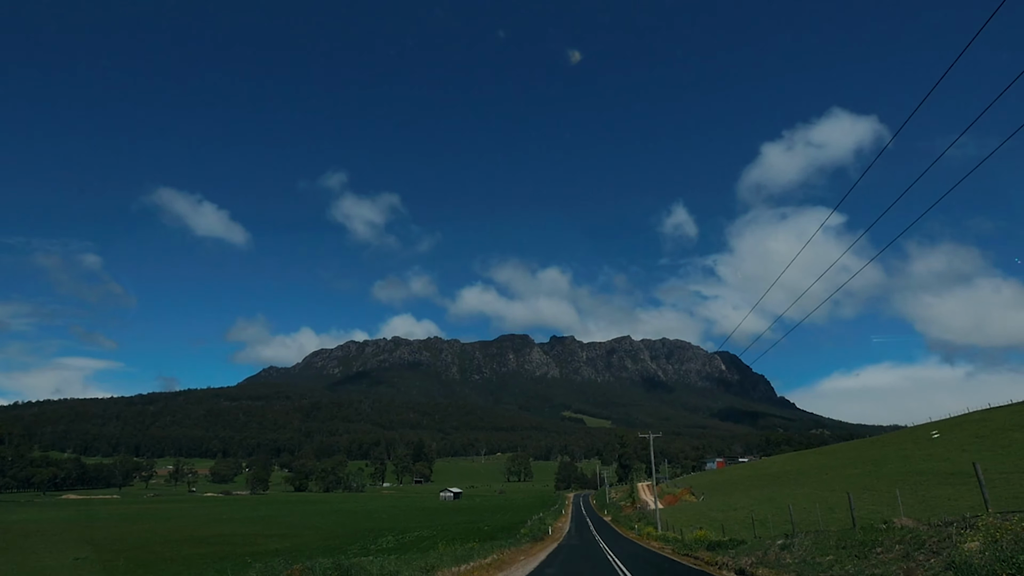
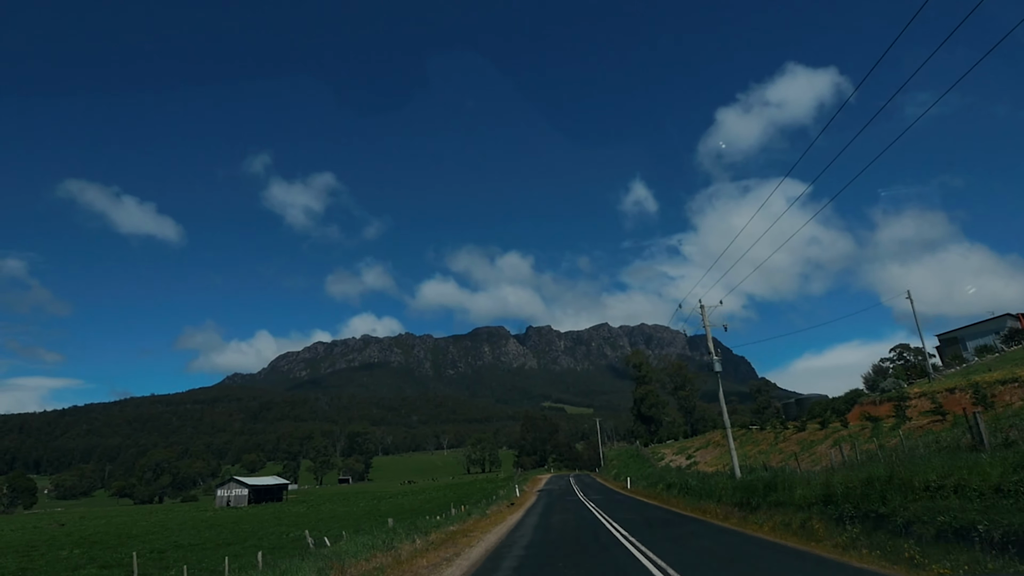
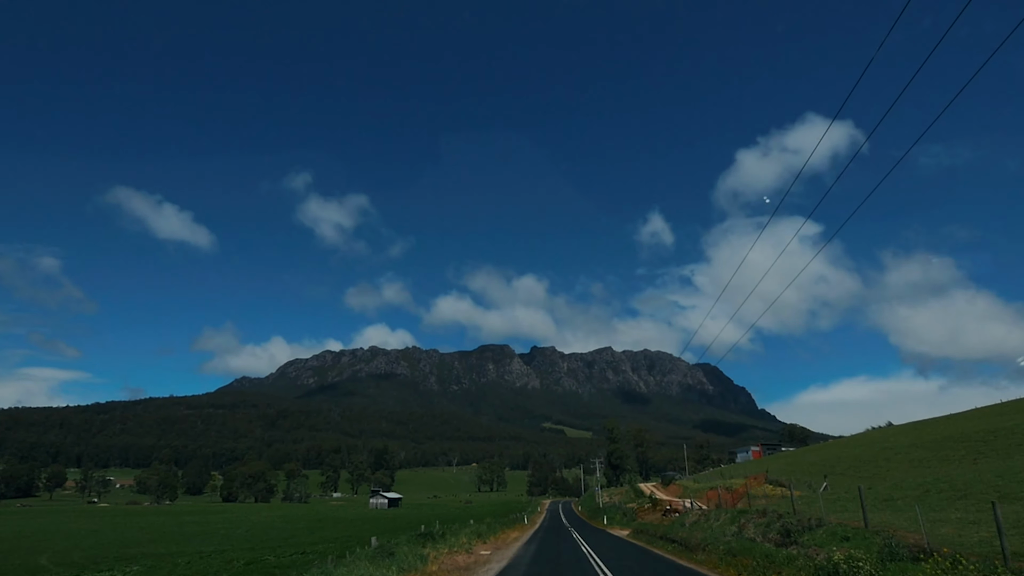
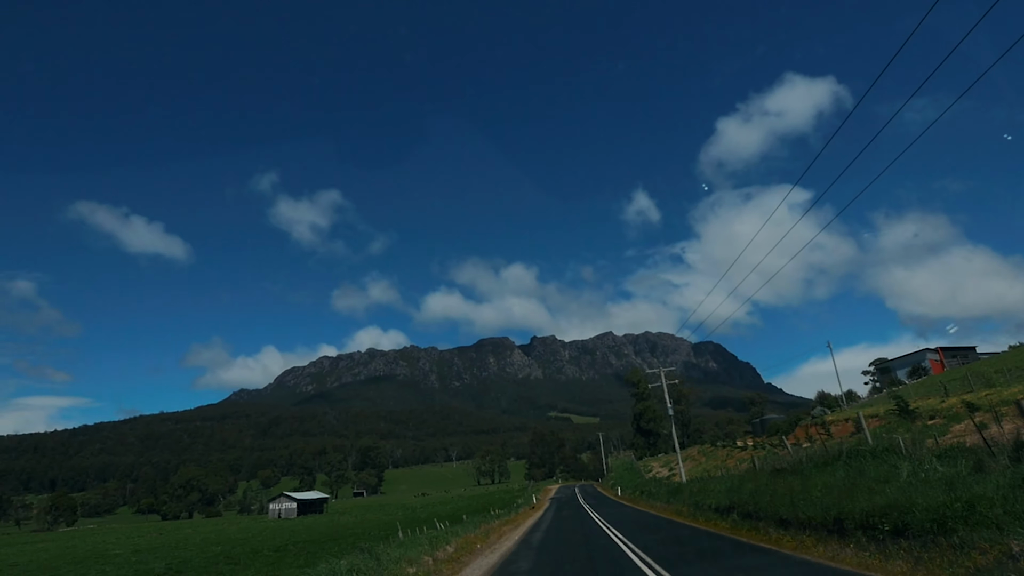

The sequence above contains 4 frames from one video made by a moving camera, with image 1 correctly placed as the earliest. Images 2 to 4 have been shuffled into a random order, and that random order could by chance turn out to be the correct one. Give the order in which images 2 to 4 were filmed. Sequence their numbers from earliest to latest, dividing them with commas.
3, 4, 2
